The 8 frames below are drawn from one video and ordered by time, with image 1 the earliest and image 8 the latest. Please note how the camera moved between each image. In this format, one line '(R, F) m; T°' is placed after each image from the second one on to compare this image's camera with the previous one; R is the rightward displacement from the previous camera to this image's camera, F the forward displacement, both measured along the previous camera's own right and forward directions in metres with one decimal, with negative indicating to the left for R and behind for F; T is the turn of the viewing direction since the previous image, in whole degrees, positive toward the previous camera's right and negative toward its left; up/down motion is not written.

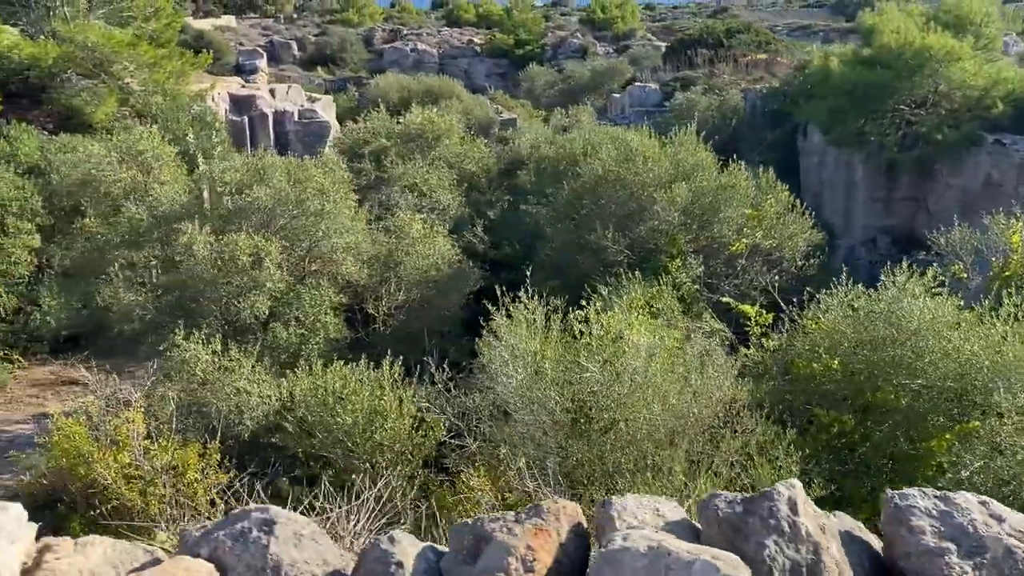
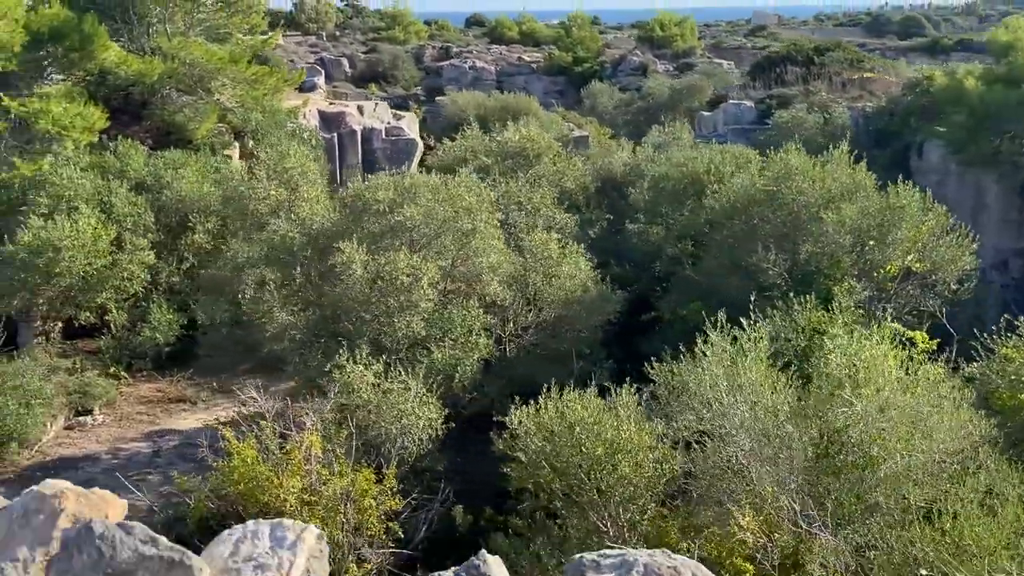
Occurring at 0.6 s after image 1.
(-1.5, +0.2) m; -1°
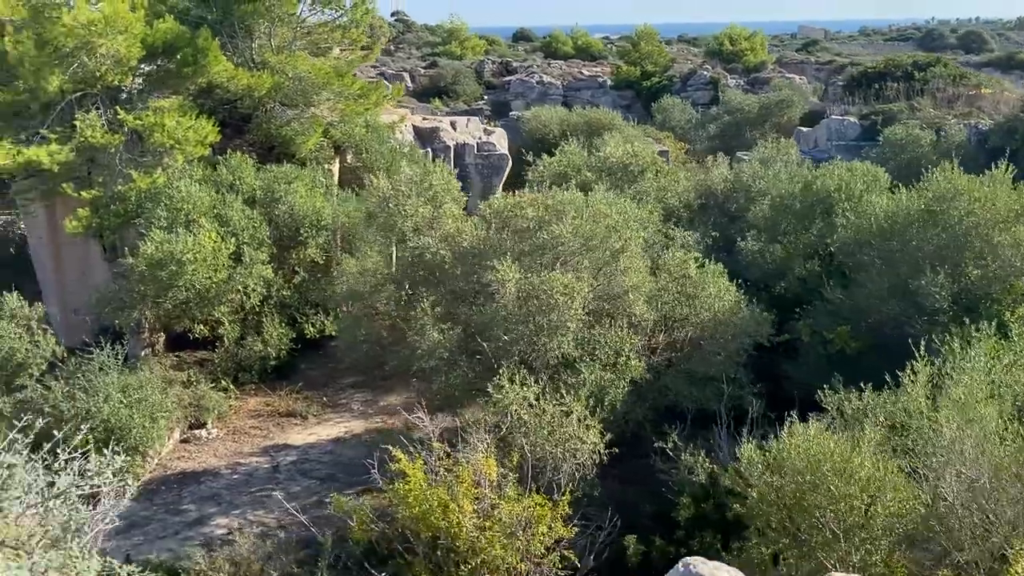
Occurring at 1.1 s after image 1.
(-1.2, +0.2) m; -2°
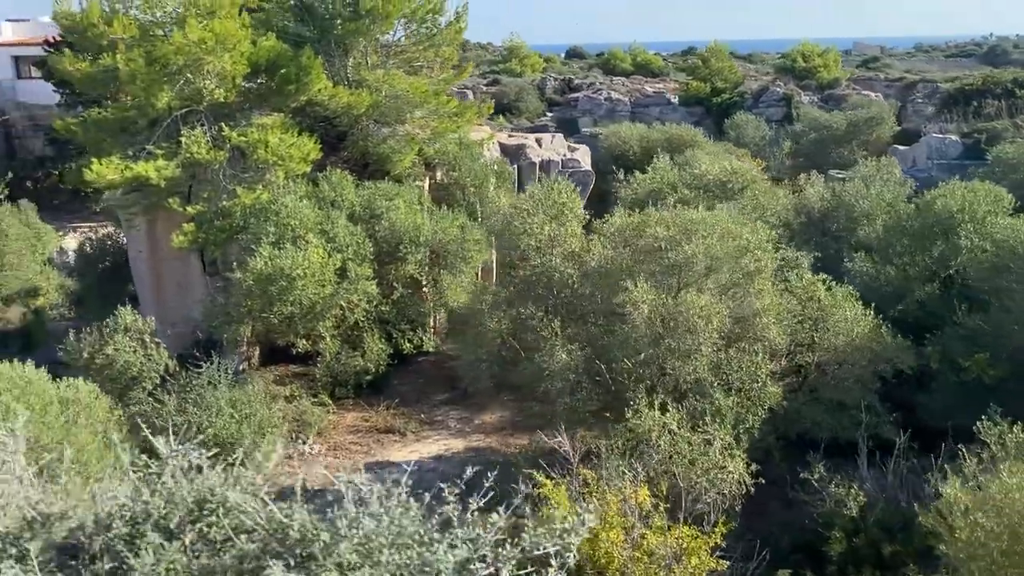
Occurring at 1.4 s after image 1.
(-0.9, +0.1) m; -3°
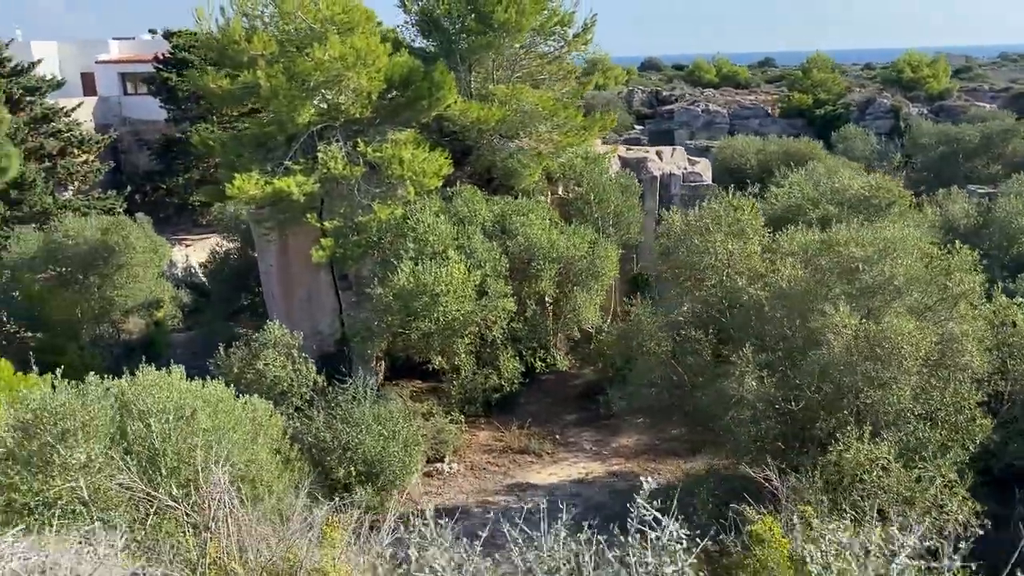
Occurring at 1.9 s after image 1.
(-1.2, +0.3) m; -4°
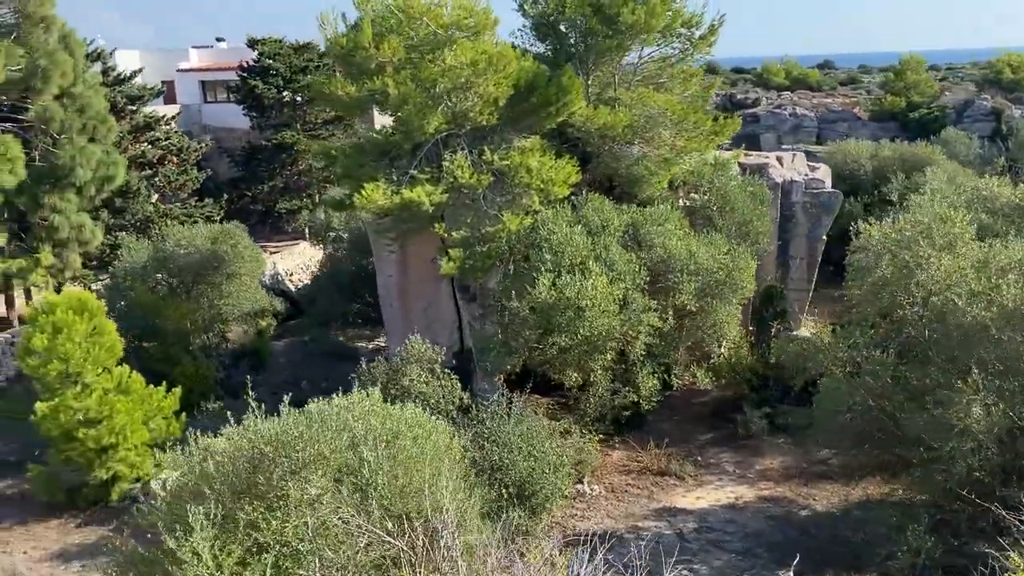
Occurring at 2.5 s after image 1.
(-1.4, +0.5) m; -3°
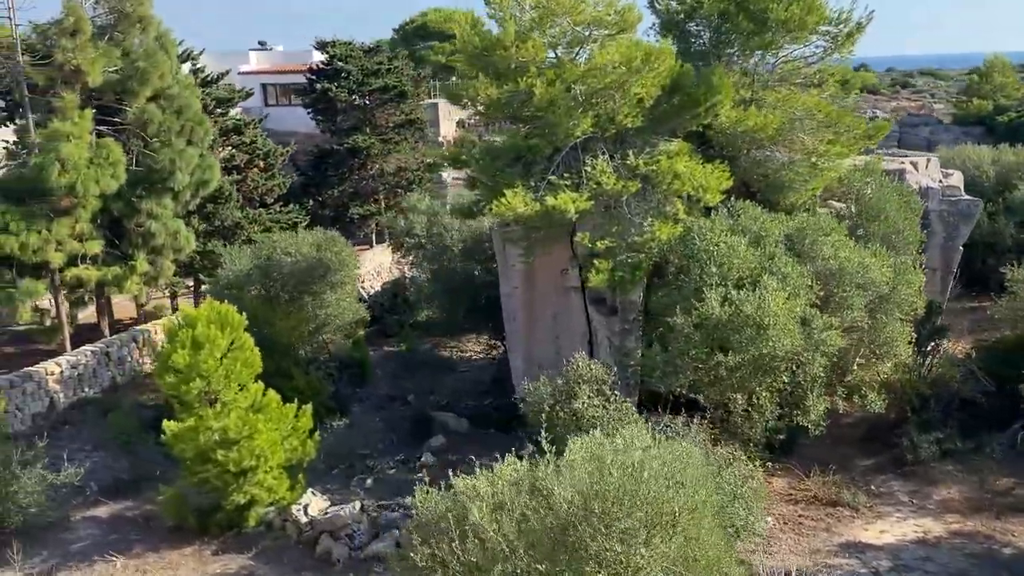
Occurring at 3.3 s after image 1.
(-1.9, +0.8) m; -1°
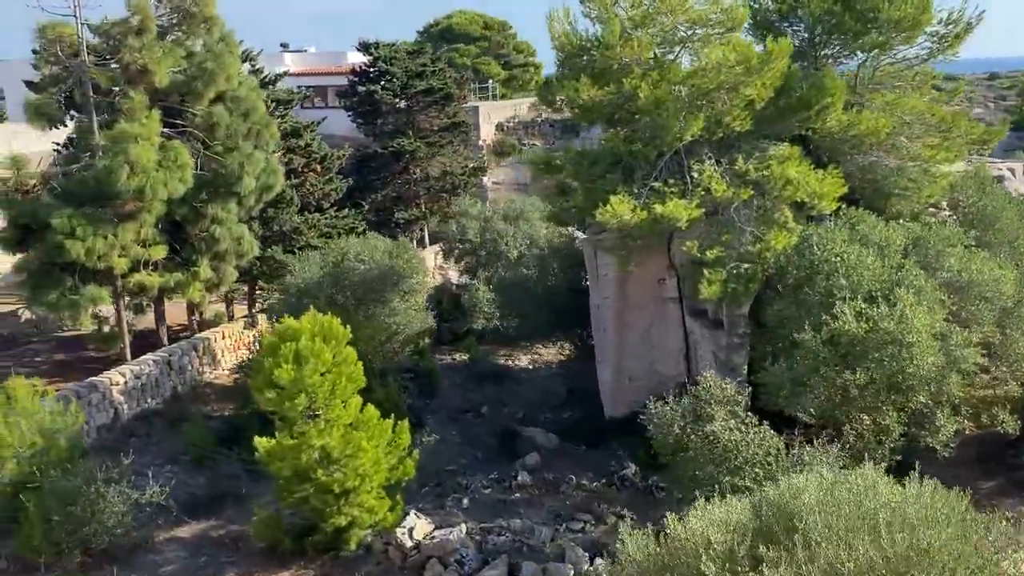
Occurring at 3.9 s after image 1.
(-1.4, +0.6) m; 0°
